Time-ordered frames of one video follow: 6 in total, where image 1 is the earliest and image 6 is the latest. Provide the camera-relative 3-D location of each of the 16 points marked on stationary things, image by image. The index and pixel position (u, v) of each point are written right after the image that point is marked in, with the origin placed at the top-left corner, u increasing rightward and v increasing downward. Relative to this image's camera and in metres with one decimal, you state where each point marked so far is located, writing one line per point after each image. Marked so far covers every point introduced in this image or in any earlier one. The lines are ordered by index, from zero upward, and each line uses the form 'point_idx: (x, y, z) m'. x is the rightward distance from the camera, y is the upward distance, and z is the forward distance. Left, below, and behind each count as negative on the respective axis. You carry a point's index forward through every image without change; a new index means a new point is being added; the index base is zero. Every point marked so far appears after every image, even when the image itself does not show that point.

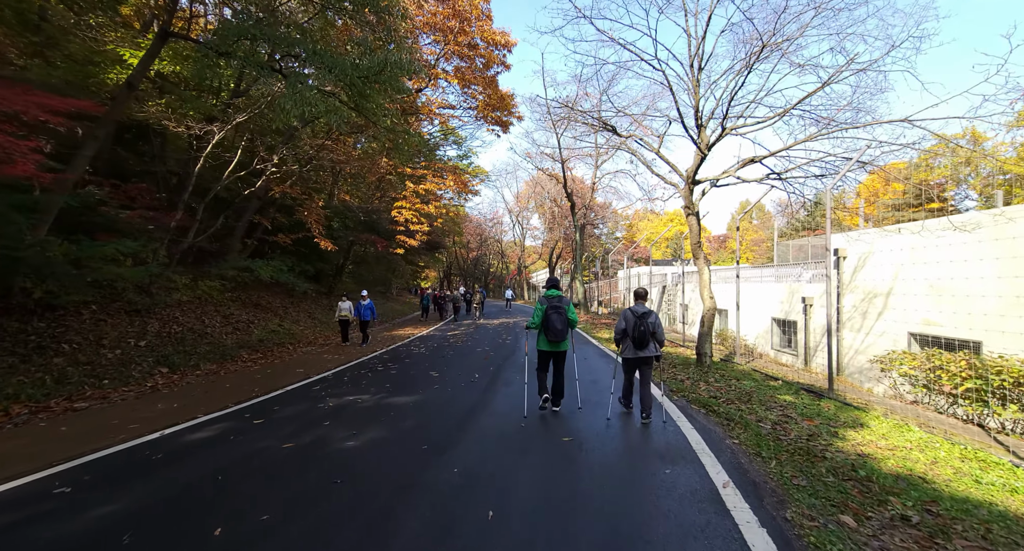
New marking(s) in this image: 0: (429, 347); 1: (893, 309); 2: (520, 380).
0: (-2.2, -1.9, +13.2) m
1: (+8.5, -0.7, +11.0) m
2: (+0.1, -1.8, +8.5) m
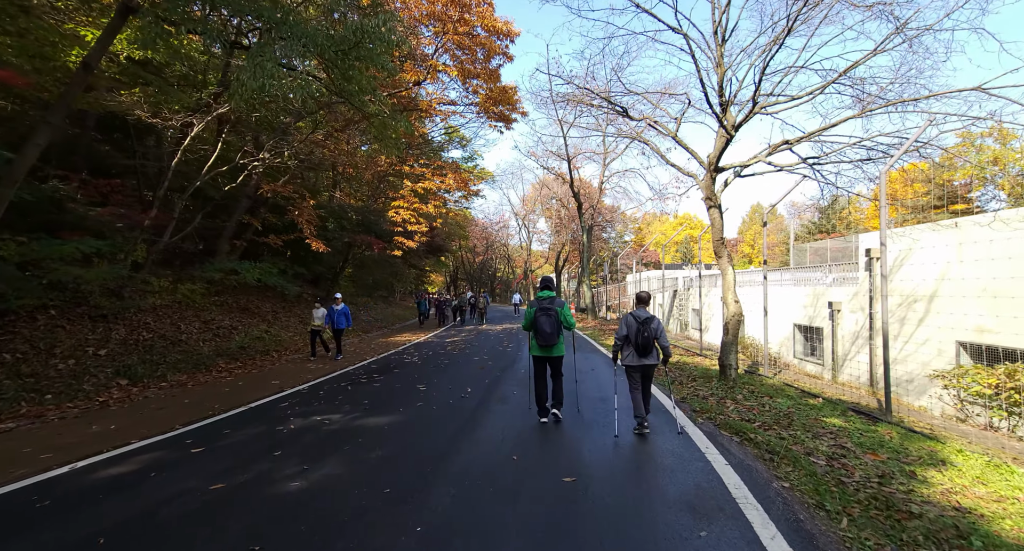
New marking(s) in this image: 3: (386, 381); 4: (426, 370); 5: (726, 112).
0: (-2.2, -2.0, +12.2) m
1: (+8.5, -0.8, +9.9) m
2: (+0.1, -1.8, +7.5) m
3: (-2.2, -1.9, +8.6) m
4: (-1.7, -1.9, +9.9) m
5: (+3.0, +2.3, +6.9) m
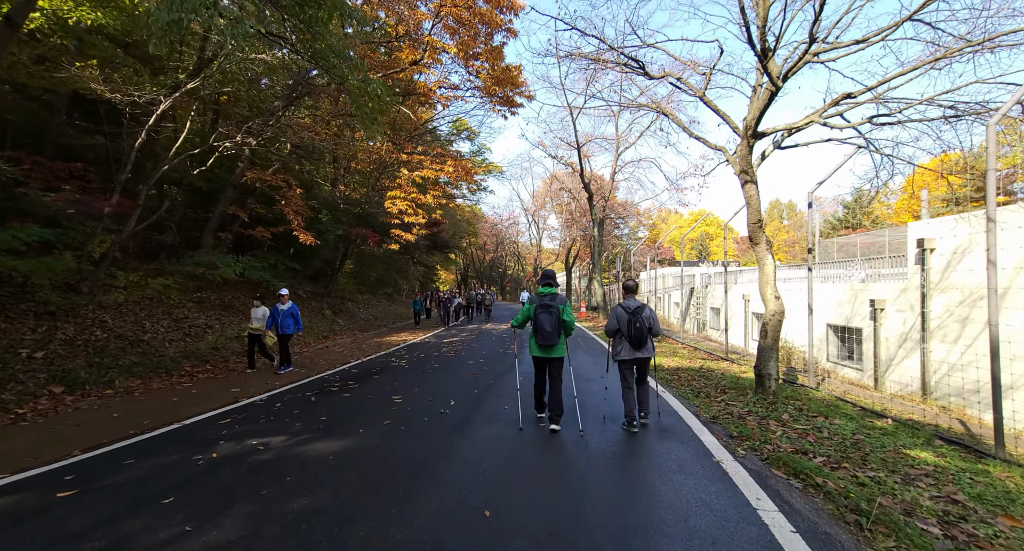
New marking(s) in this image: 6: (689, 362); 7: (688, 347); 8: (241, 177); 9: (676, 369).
0: (-2.2, -1.9, +10.9) m
1: (+8.5, -0.6, +8.4) m
2: (0.0, -1.7, +6.2) m
3: (-2.3, -1.7, +7.4) m
4: (-1.8, -1.8, +8.7) m
5: (+2.9, +2.4, +5.6) m
6: (+3.7, -1.9, +10.3) m
7: (+4.6, -2.0, +12.9) m
8: (-8.0, +2.9, +14.5) m
9: (+3.1, -1.8, +9.2) m
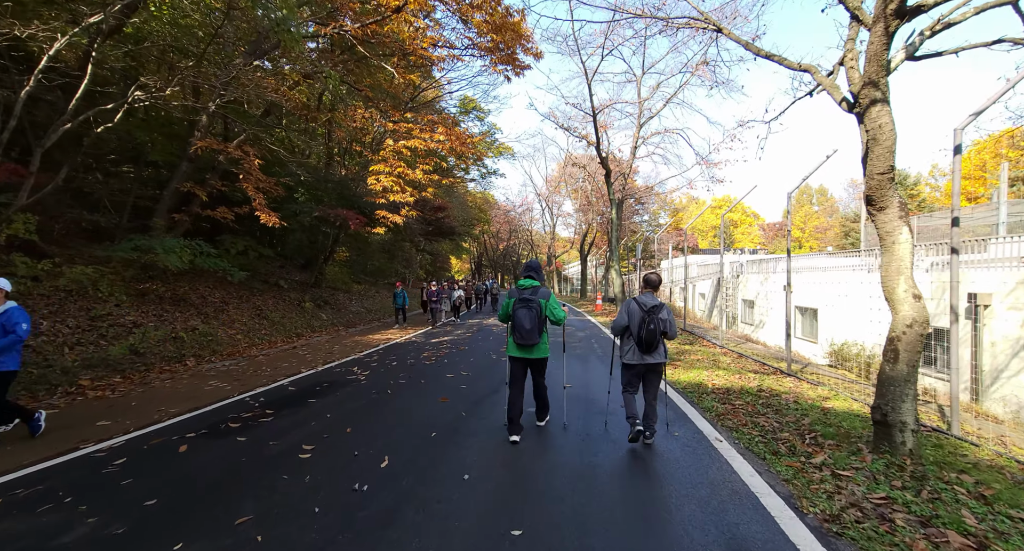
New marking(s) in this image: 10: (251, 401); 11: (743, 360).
0: (-2.3, -1.6, +8.6) m
1: (+8.3, -0.5, +5.6) m
2: (-0.3, -1.6, +3.8) m
3: (-2.5, -1.6, +5.1) m
4: (-2.0, -1.6, +6.3) m
5: (+2.6, +2.5, +3.0) m
6: (+3.6, -1.7, +7.8) m
7: (+4.5, -1.7, +10.3) m
8: (-8.0, +3.2, +12.2) m
9: (+2.9, -1.6, +6.7) m
10: (-3.4, -1.6, +6.4) m
11: (+4.5, -1.7, +9.7) m
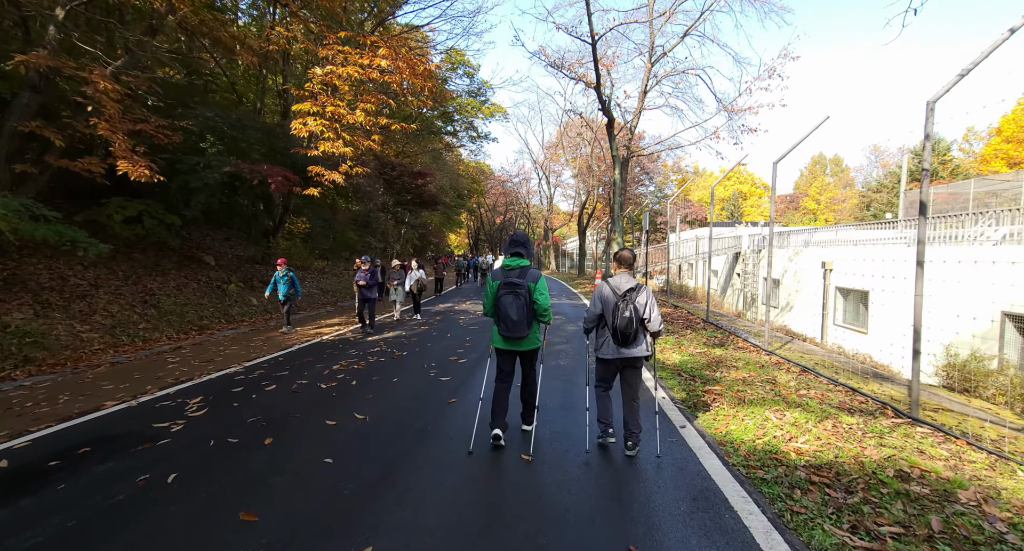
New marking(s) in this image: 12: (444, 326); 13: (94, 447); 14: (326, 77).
0: (-3.0, -1.4, +5.2) m
1: (+7.6, -0.4, +2.2) m
2: (-1.0, -1.6, +0.4) m
3: (-3.2, -1.5, +1.7) m
4: (-2.6, -1.4, +3.0) m
5: (+1.9, +2.5, -0.6) m
6: (+2.9, -1.4, +4.4) m
7: (+3.9, -1.4, +7.0) m
8: (-8.6, +3.6, +8.6) m
9: (+2.2, -1.4, +3.3) m
10: (-4.1, -1.4, +3.0) m
11: (+3.9, -1.3, +6.3) m
12: (-1.5, -1.1, +10.9) m
13: (-3.5, -1.4, +4.2) m
14: (-4.1, +4.4, +10.7) m
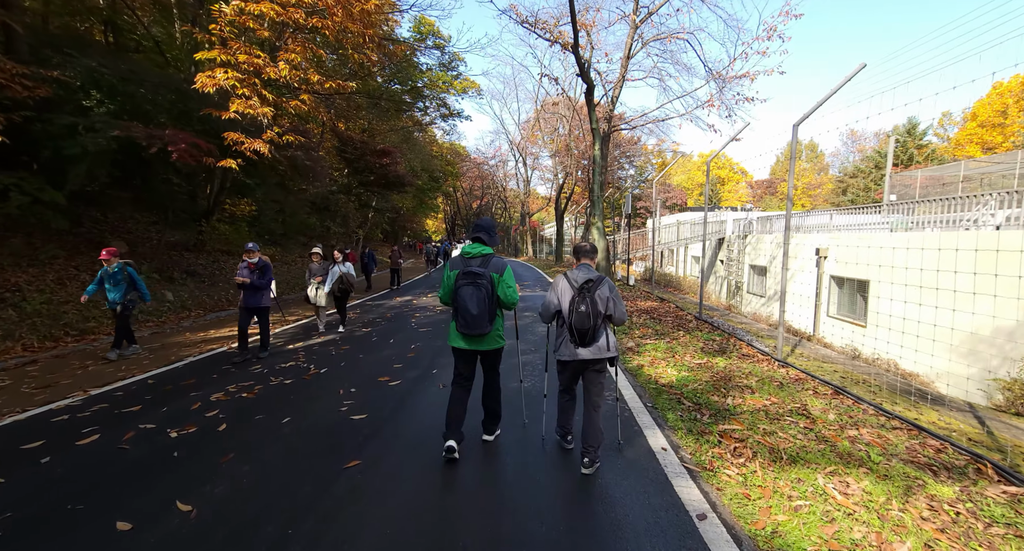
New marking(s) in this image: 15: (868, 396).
0: (-3.5, -1.4, +3.3) m
1: (+7.2, -0.4, +0.7) m
2: (-1.3, -1.7, -1.4) m
3: (-3.5, -1.6, -0.2) m
4: (-3.1, -1.5, +1.1) m
5: (+1.7, +2.3, -2.5) m
6: (+2.4, -1.4, +2.7) m
7: (+3.3, -1.3, +5.3) m
8: (-9.3, +3.7, +6.3) m
9: (+1.8, -1.5, +1.6) m
10: (-4.5, -1.5, +1.0) m
11: (+3.3, -1.3, +4.6) m
12: (-2.3, -0.9, +9.0) m
13: (-3.9, -1.4, +2.2) m
14: (-4.8, +4.5, +8.5) m
15: (+4.0, -1.3, +5.4) m
